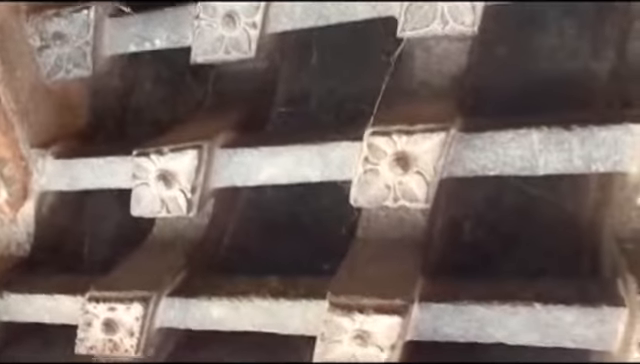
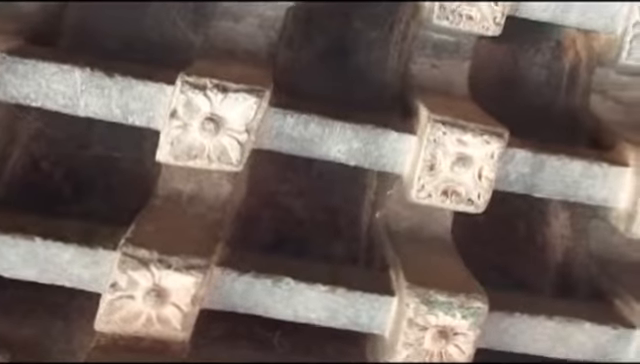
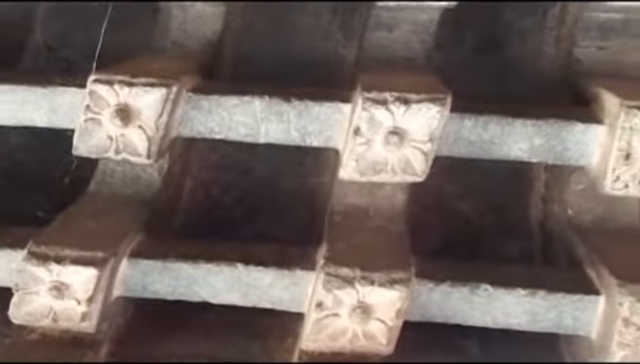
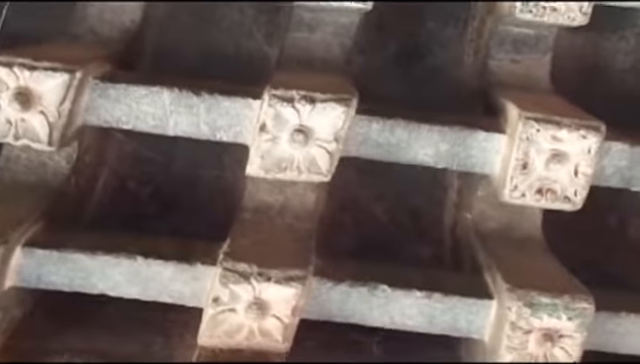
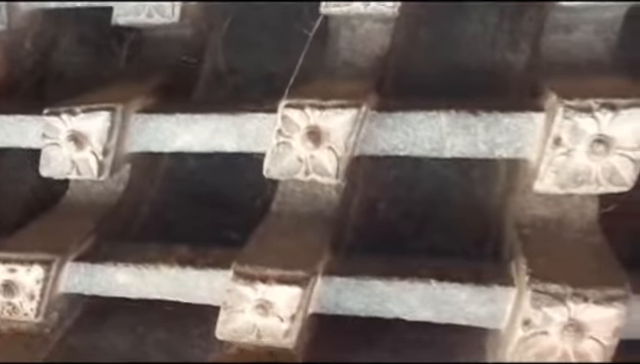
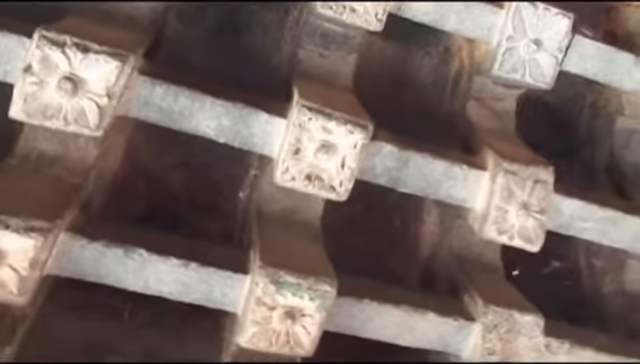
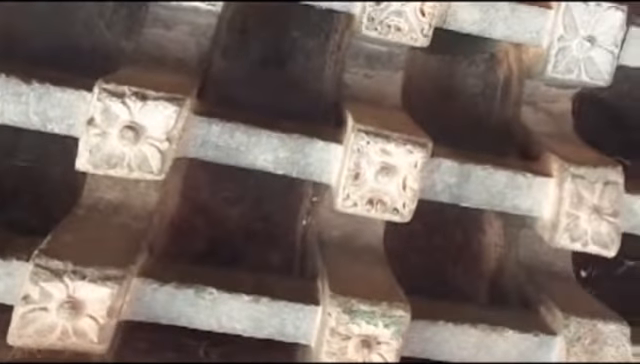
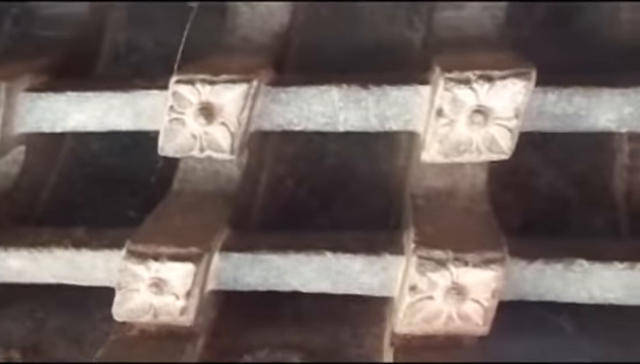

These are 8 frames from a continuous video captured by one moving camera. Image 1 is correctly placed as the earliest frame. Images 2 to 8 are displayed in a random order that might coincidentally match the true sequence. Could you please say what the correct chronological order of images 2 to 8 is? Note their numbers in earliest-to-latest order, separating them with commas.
5, 8, 3, 4, 2, 7, 6
